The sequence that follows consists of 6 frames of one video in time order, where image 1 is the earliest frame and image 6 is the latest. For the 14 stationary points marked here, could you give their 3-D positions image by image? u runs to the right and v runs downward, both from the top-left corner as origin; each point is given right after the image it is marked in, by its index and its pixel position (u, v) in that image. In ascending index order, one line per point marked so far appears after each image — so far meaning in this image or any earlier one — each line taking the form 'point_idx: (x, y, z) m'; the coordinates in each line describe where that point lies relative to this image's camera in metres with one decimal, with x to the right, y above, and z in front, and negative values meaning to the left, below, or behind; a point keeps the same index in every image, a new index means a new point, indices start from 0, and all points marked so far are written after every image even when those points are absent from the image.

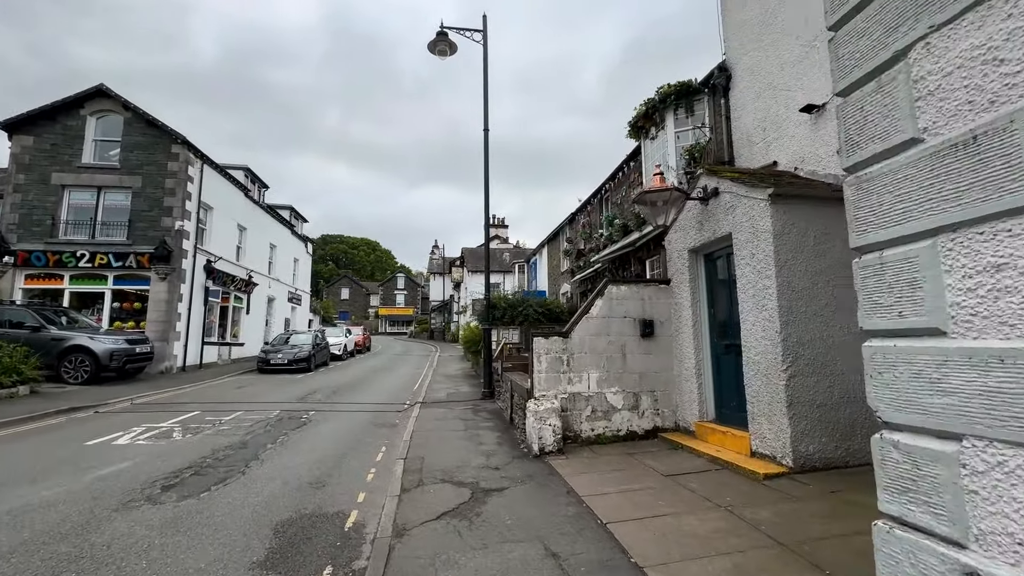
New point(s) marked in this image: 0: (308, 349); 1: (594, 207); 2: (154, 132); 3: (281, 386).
0: (-8.7, -2.6, +19.8) m
1: (+2.9, +2.9, +16.4) m
2: (-13.8, +6.0, +17.9) m
3: (-7.6, -3.2, +15.2) m
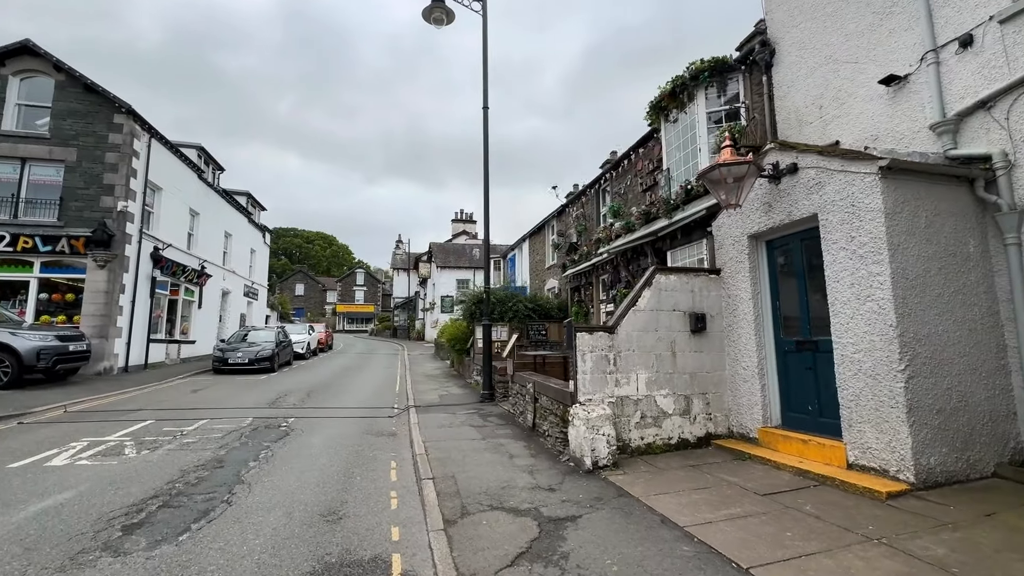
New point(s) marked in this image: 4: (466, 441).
0: (-9.3, -2.3, +18.0) m
1: (+2.6, +3.0, +15.7) m
2: (-14.1, +6.4, +15.6) m
3: (-7.8, -2.9, +13.5) m
4: (-0.7, -2.3, +7.0) m
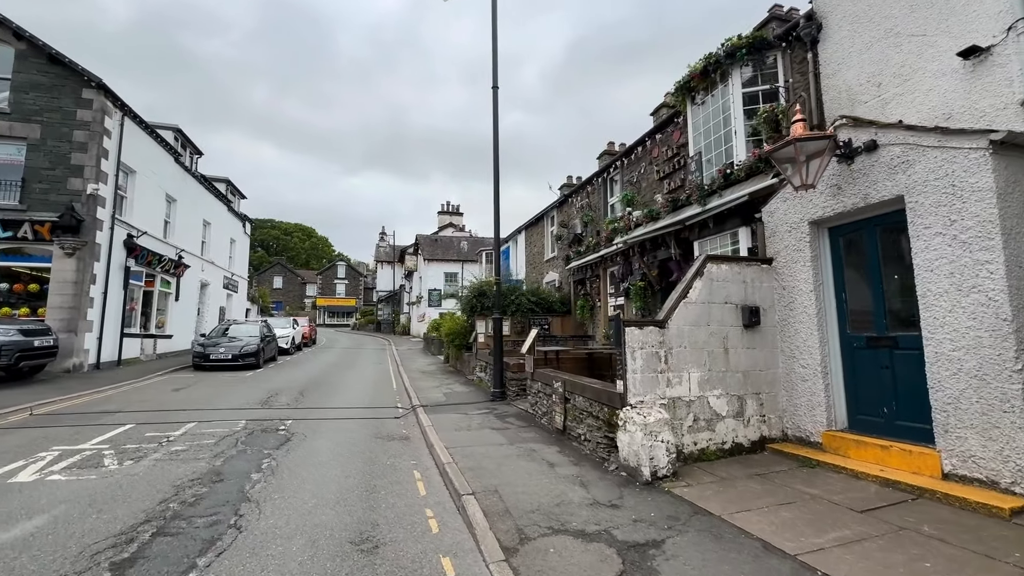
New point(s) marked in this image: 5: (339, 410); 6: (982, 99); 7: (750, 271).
0: (-9.4, -2.0, +17.0) m
1: (+2.7, +3.3, +15.1) m
2: (-14.0, +6.7, +14.3) m
3: (-7.6, -2.7, +12.6) m
4: (-0.3, -2.2, +6.4) m
5: (-3.7, -2.6, +9.8) m
6: (+5.3, +2.1, +5.2) m
7: (+3.1, +0.2, +6.1) m
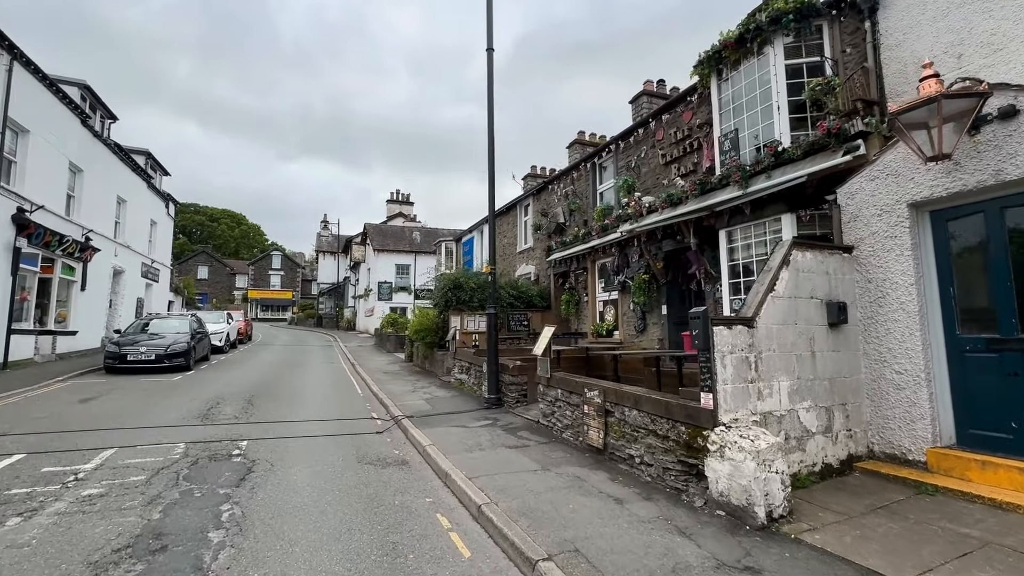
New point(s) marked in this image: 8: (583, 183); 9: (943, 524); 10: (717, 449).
0: (-10.2, -1.6, +14.5) m
1: (+2.1, +3.4, +14.1) m
2: (-14.3, +7.1, +11.2) m
3: (-7.9, -2.4, +10.3) m
4: (+0.2, -2.1, +5.1) m
5: (-3.7, -2.4, +8.1) m
6: (+5.9, +2.2, +4.6) m
7: (+3.6, +0.3, +5.2) m
8: (+2.1, +3.2, +14.0) m
9: (+3.4, -1.9, +3.7) m
10: (+1.8, -1.4, +4.1) m
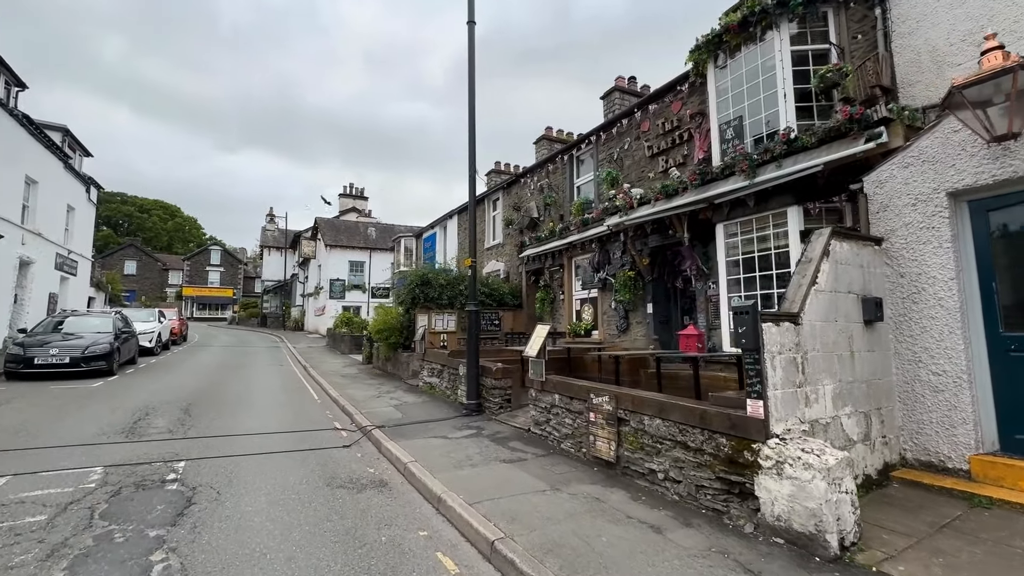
0: (-11.0, -1.4, +12.6) m
1: (+1.3, +3.5, +13.5) m
2: (-14.7, +7.3, +8.9) m
3: (-8.3, -2.2, +8.8) m
4: (+0.2, -2.0, +4.4) m
5: (-3.9, -2.2, +7.0) m
6: (+6.0, +2.2, +4.4) m
7: (+3.6, +0.4, +4.8) m
8: (+1.3, +3.2, +13.4) m
9: (+3.6, -1.8, +3.3) m
10: (+2.0, -1.3, +3.5) m
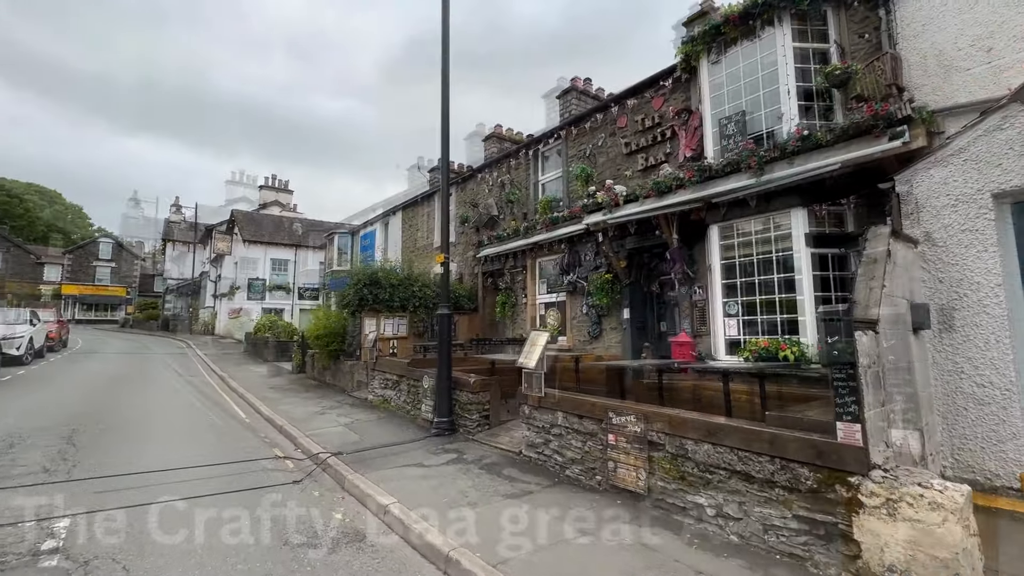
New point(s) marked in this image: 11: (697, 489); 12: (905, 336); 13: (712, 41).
0: (-11.9, -1.3, +9.9) m
1: (+0.2, +3.4, +12.7) m
2: (-14.8, +7.5, +5.8) m
3: (-8.7, -2.1, +6.5) m
4: (+0.4, -1.9, +3.5) m
5: (-4.0, -2.2, +5.4) m
6: (+6.2, +2.1, +4.5) m
7: (+3.8, +0.3, +4.4) m
8: (+0.2, +3.1, +12.6) m
9: (+4.0, -1.9, +3.0) m
10: (+2.3, -1.3, +2.9) m
11: (+1.5, -1.7, +3.9) m
12: (+3.4, -0.4, +4.0) m
13: (+3.2, +4.0, +7.5) m
